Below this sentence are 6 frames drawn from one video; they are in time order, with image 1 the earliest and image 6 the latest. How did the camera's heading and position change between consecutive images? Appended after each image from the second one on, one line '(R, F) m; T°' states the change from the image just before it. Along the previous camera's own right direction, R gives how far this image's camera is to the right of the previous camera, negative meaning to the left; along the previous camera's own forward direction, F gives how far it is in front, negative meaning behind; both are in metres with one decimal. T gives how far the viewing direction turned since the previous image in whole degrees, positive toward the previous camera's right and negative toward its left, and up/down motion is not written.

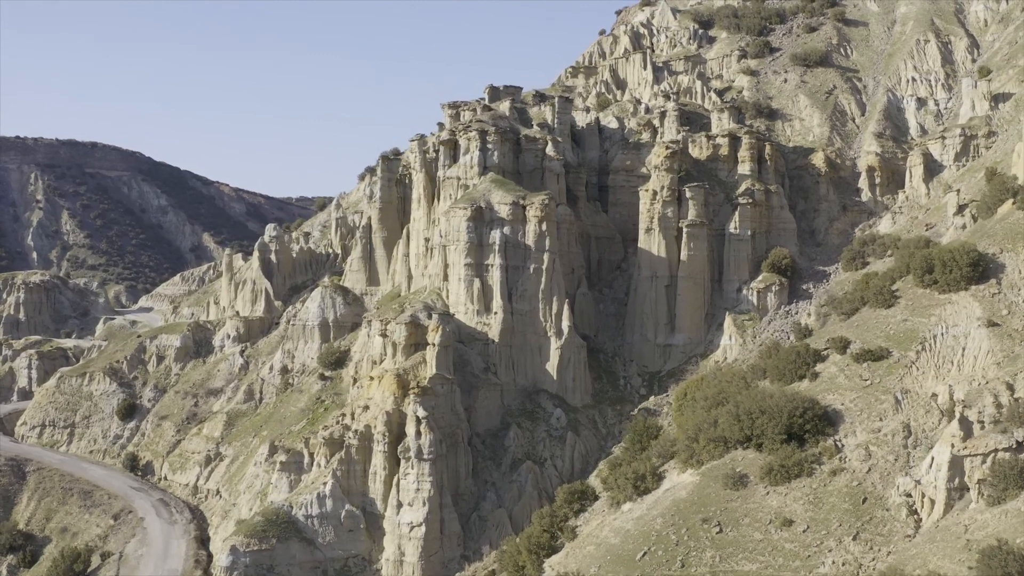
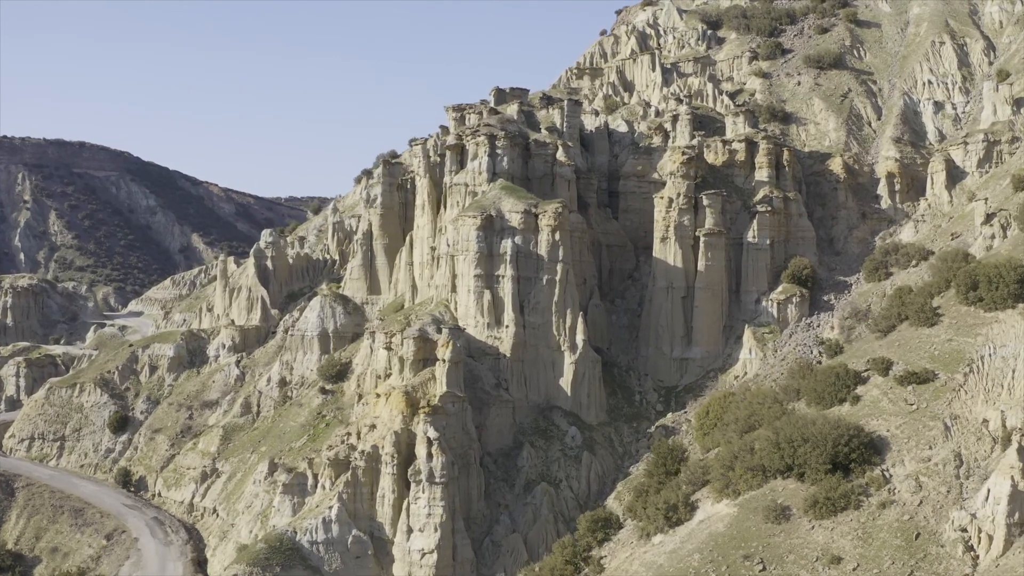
(-1.0, +2.0) m; +1°
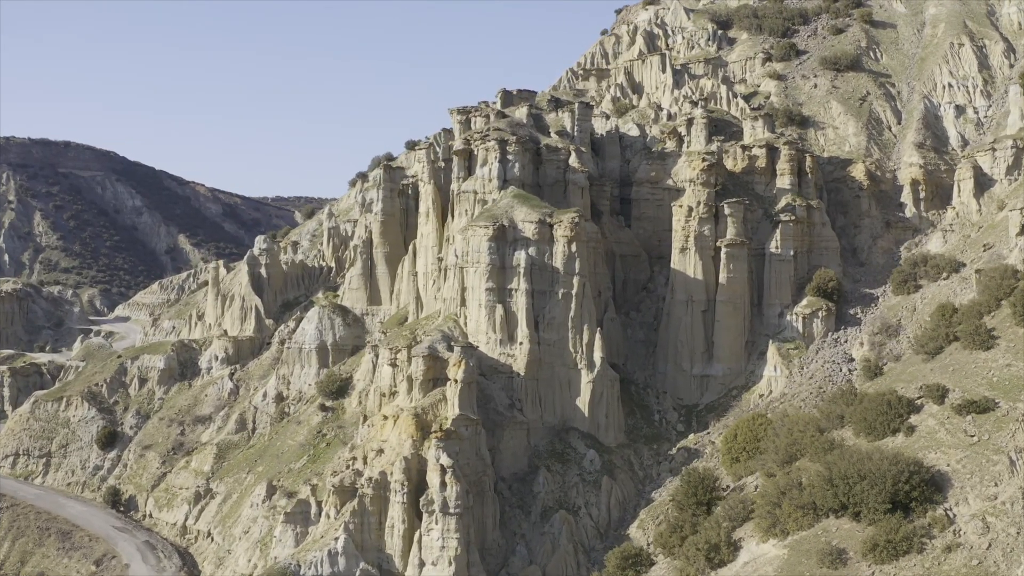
(-1.1, +2.4) m; +1°
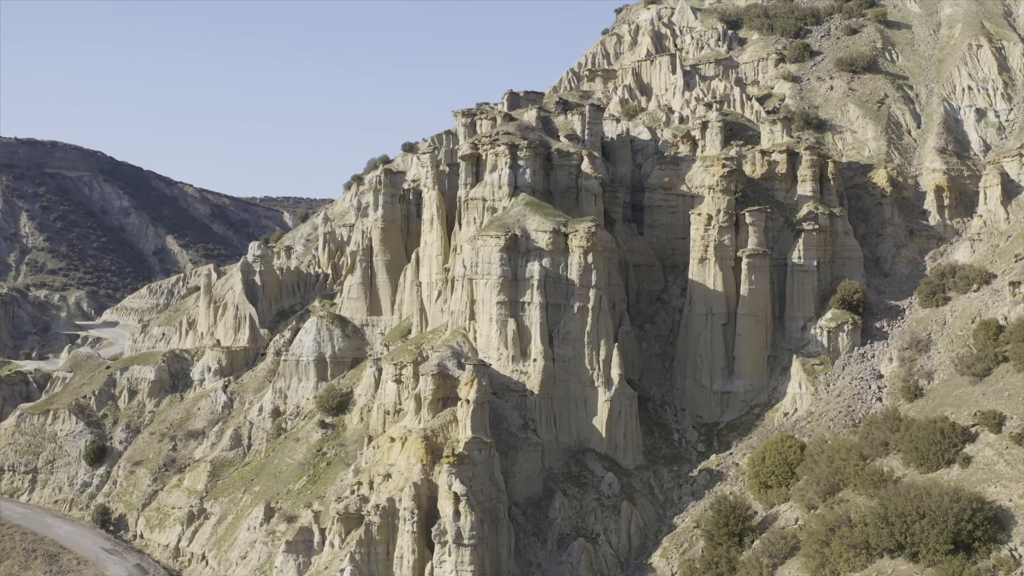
(-1.0, +2.2) m; +1°
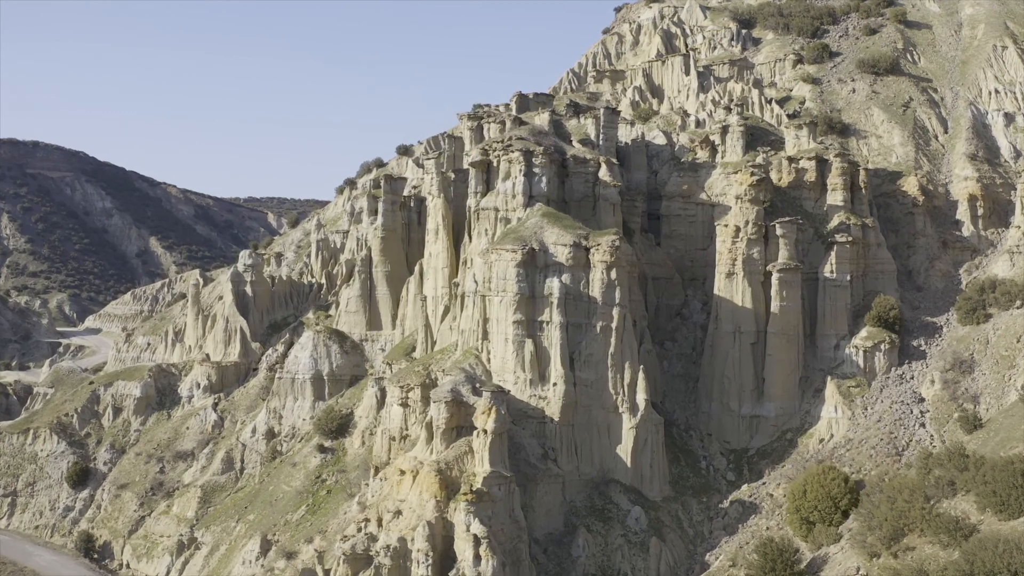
(-1.2, +3.0) m; +1°
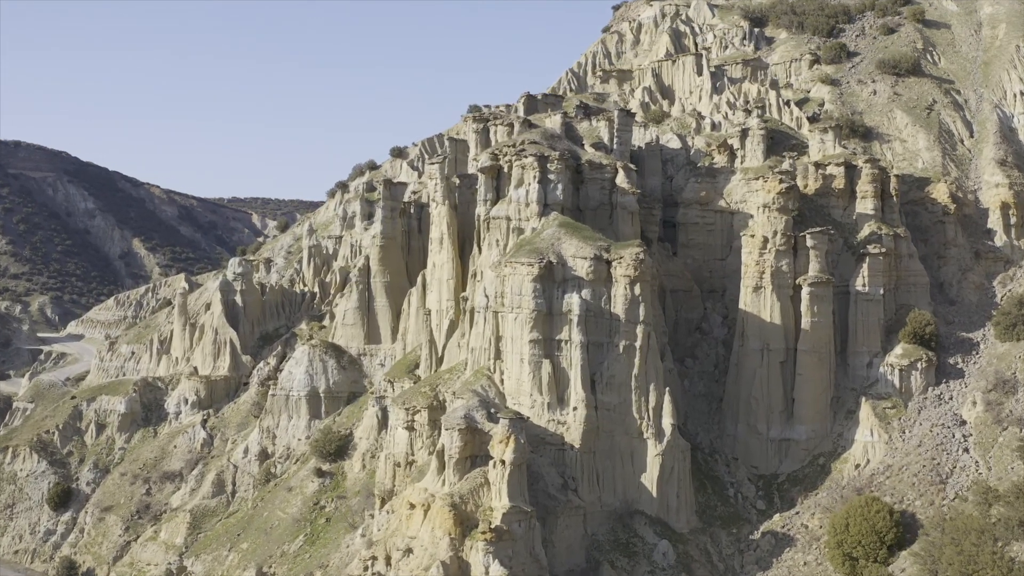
(-1.1, +2.7) m; +1°
